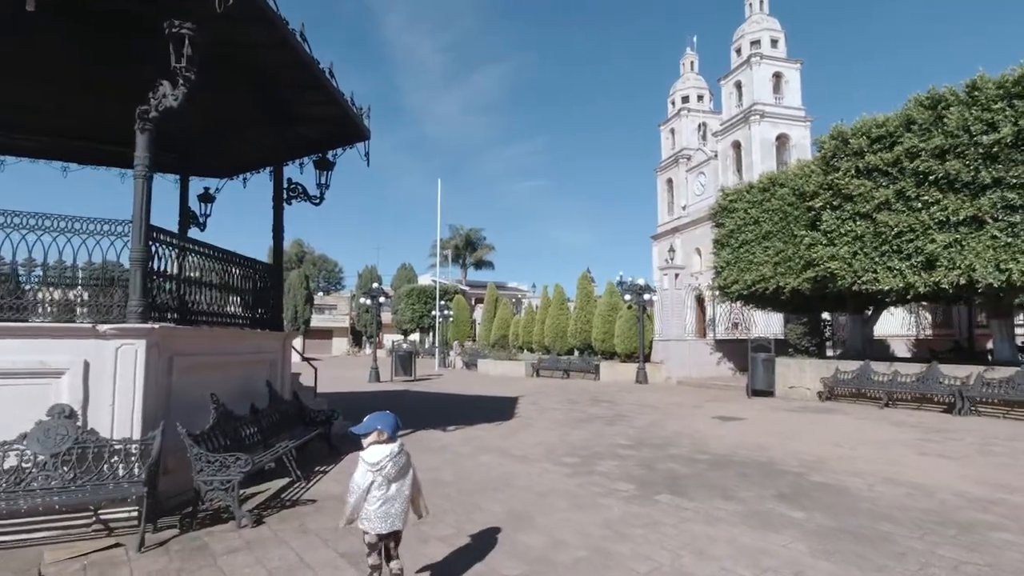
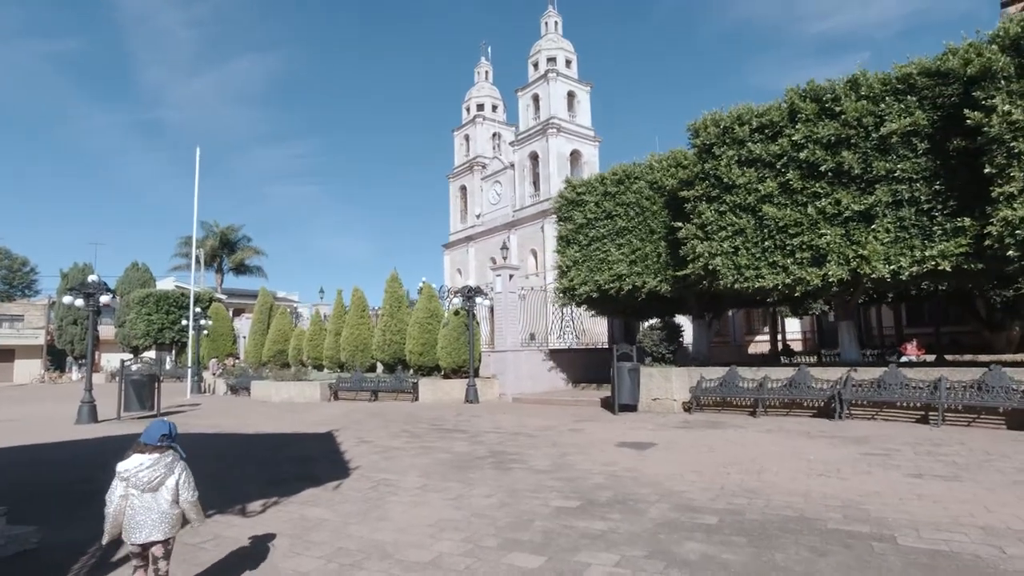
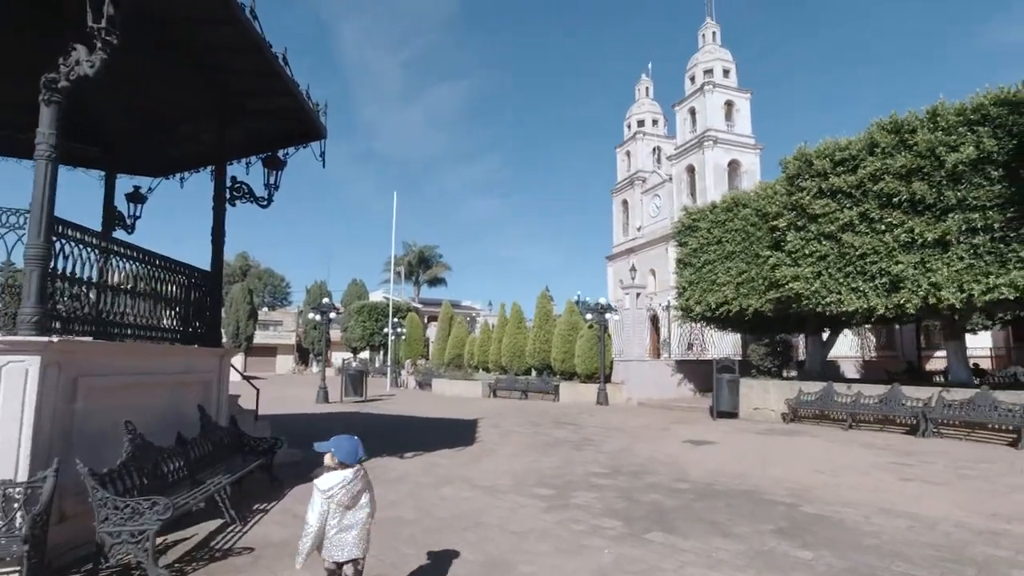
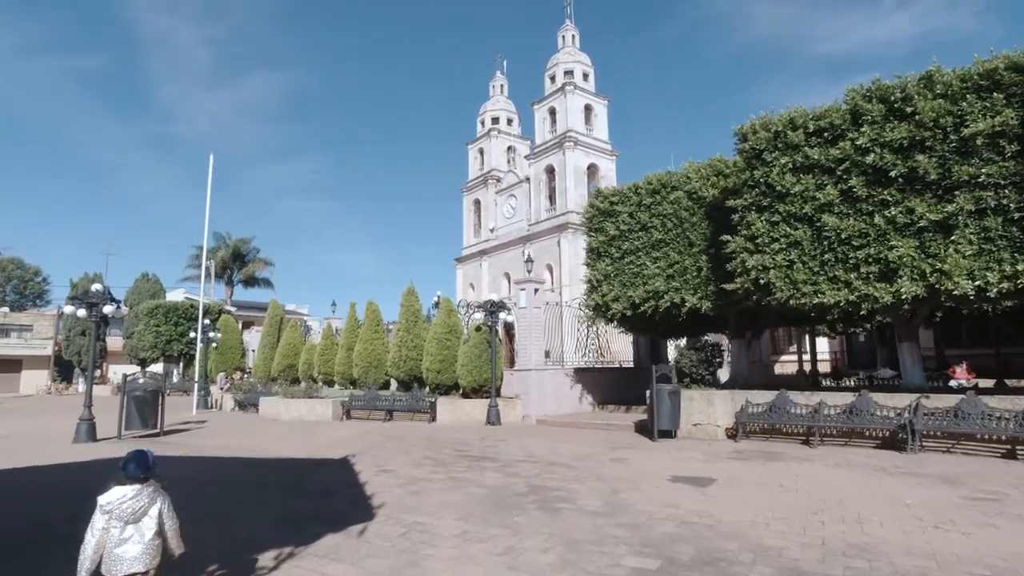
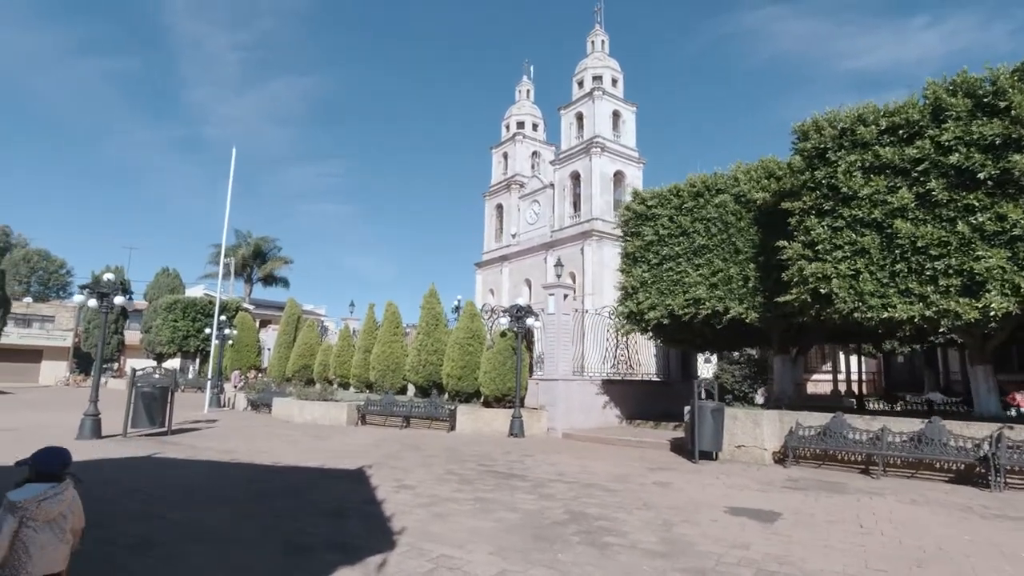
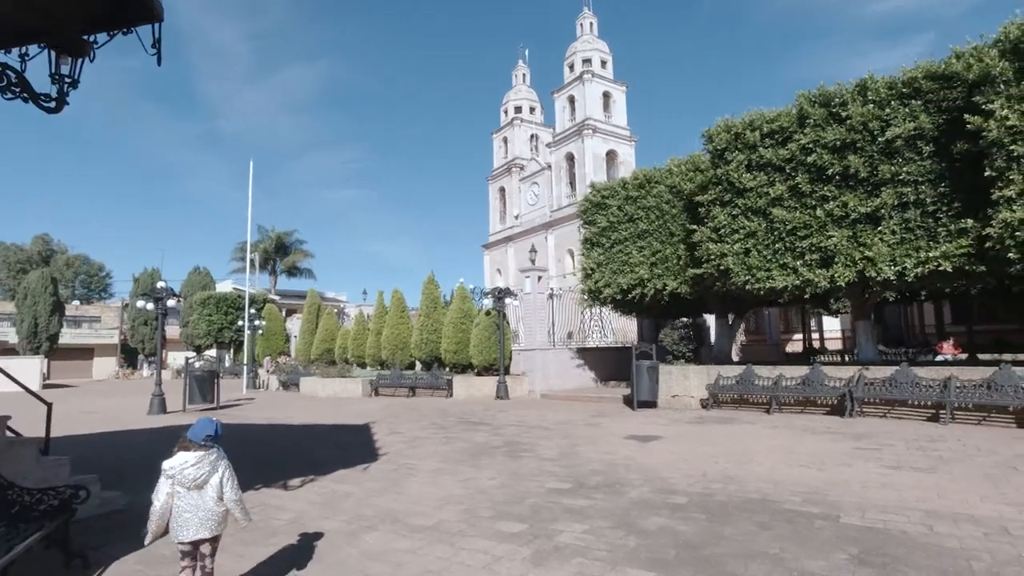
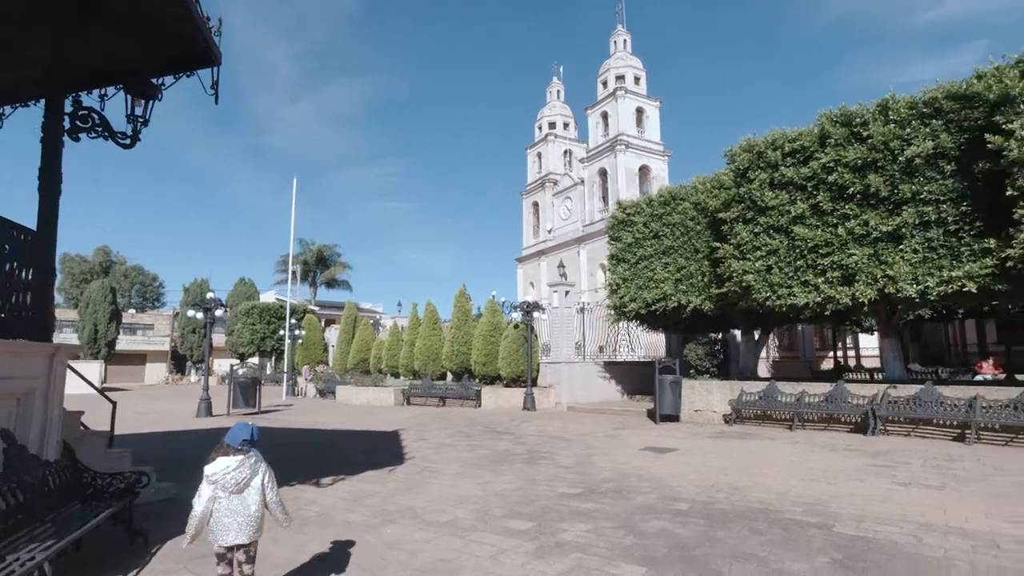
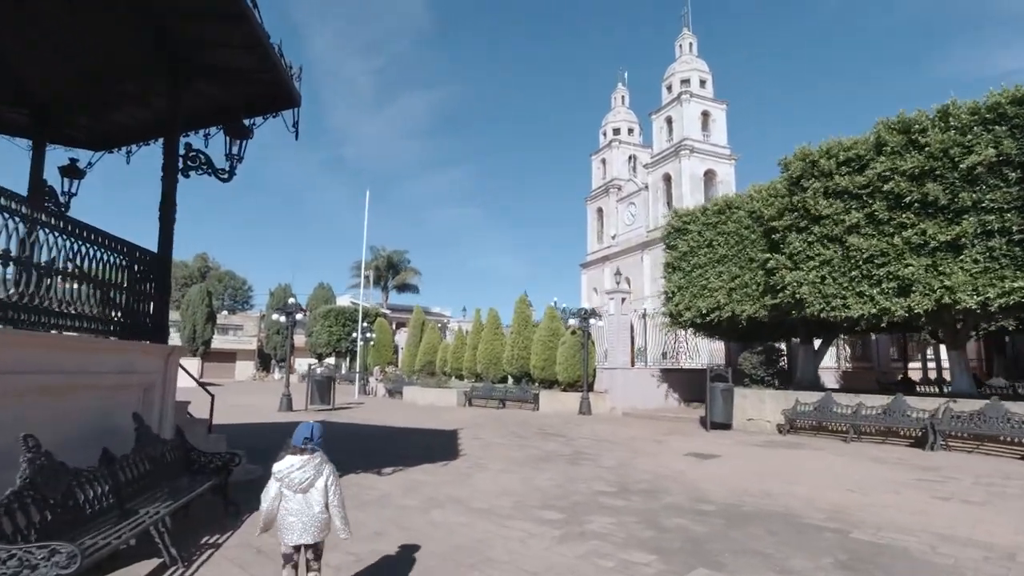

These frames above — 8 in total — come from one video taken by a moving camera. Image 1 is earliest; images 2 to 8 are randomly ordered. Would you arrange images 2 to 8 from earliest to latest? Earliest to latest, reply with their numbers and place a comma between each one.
3, 8, 7, 6, 2, 4, 5
